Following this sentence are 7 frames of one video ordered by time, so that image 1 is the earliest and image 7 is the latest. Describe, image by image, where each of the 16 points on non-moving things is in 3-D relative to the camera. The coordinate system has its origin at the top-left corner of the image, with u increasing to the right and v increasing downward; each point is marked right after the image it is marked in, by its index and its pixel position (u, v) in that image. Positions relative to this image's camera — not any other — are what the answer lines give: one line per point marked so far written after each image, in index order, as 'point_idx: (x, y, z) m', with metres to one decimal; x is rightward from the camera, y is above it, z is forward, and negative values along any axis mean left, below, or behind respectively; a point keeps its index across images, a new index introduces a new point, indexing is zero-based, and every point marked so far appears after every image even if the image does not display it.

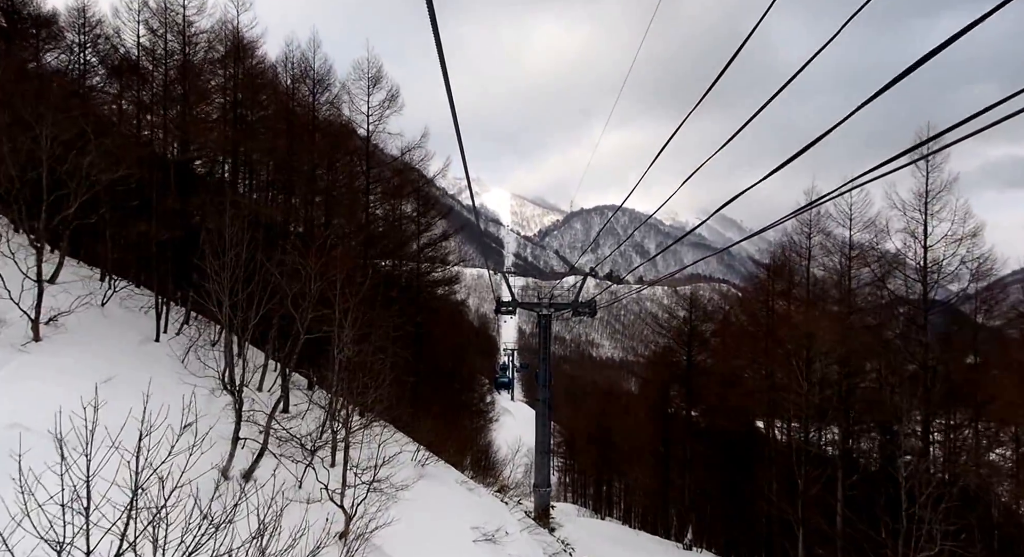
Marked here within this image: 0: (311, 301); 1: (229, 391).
0: (-4.0, -0.4, +15.1) m
1: (-5.2, -2.1, +14.2) m
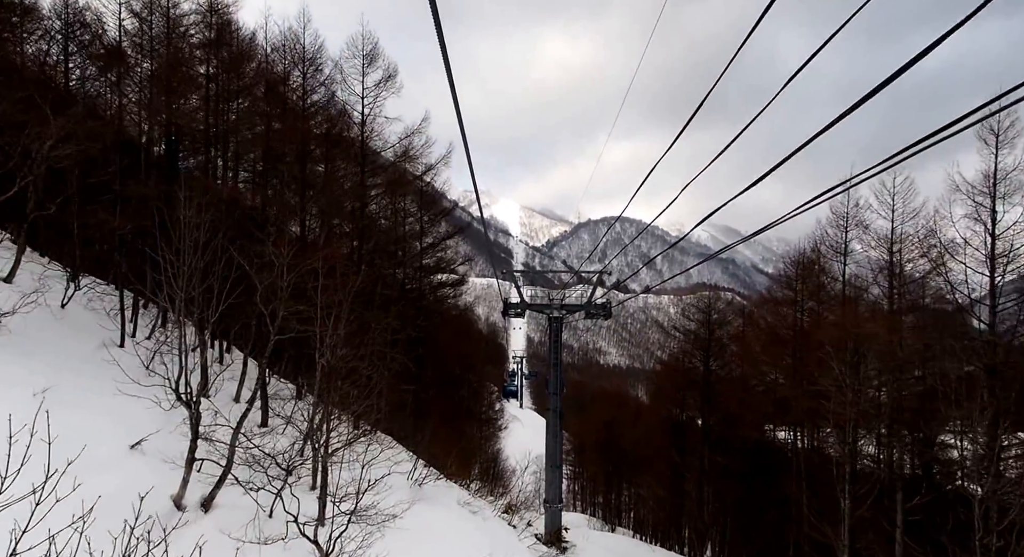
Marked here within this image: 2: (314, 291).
0: (-3.8, -0.3, +13.0) m
1: (-5.1, -1.9, +12.1) m
2: (-4.3, -0.3, +16.8) m
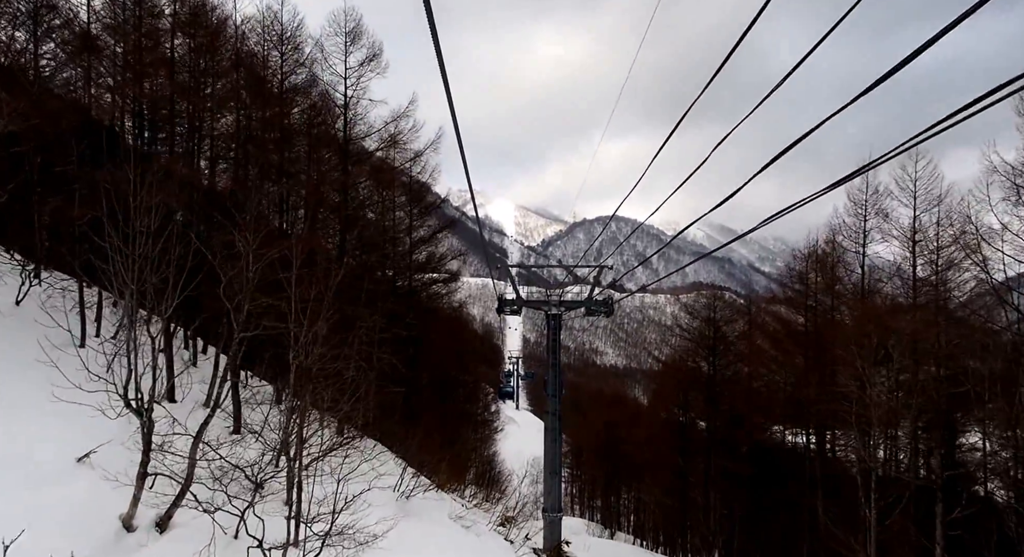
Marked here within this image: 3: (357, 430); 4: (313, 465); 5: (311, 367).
0: (-3.9, -0.2, +11.6) m
1: (-5.1, -1.8, +10.7) m
2: (-4.4, -0.1, +15.3) m
3: (-3.1, -3.0, +15.8) m
4: (-3.1, -2.9, +12.4) m
5: (-3.4, -1.5, +13.1) m
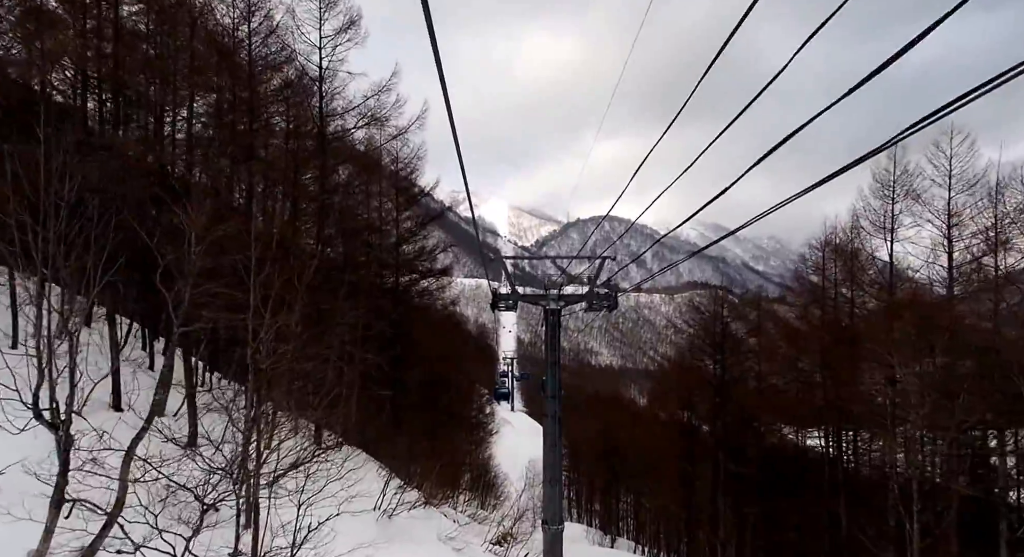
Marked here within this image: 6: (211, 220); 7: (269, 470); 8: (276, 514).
0: (-3.9, 0.0, +9.7) m
1: (-5.2, -1.6, +8.8) m
2: (-4.4, 0.0, +13.5) m
3: (-3.2, -2.9, +13.9) m
4: (-3.2, -2.7, +10.5) m
5: (-3.5, -1.3, +11.3) m
6: (-5.3, +1.0, +13.8) m
7: (-3.8, -3.0, +12.4) m
8: (-3.6, -3.7, +12.2) m
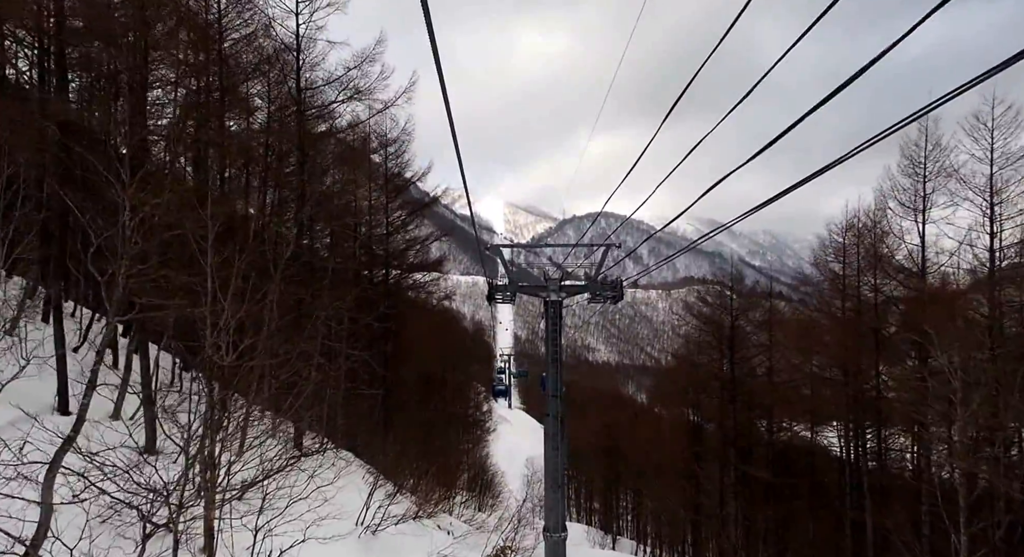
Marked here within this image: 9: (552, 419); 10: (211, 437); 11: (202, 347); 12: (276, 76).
0: (-3.9, +0.2, +8.2) m
1: (-5.1, -1.4, +7.3) m
2: (-4.5, +0.2, +11.9) m
3: (-3.2, -2.6, +12.4) m
4: (-3.2, -2.5, +9.0) m
5: (-3.5, -1.1, +9.8) m
6: (-5.3, +1.2, +12.3) m
7: (-3.8, -2.8, +10.9) m
8: (-3.6, -3.5, +10.7) m
9: (+1.0, -3.5, +19.2) m
10: (-3.5, -1.9, +9.3) m
11: (-3.8, -0.8, +9.5) m
12: (-5.2, +4.4, +17.0) m
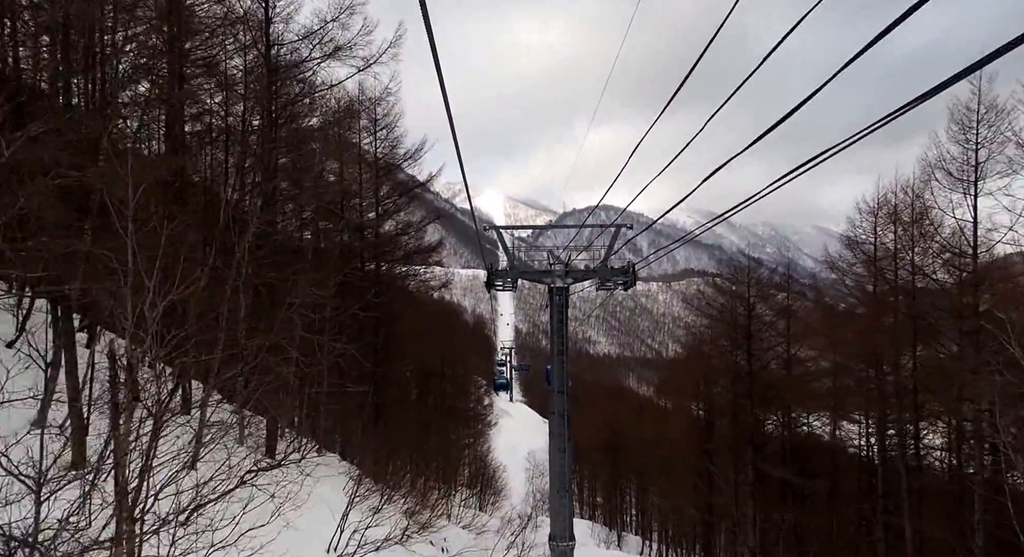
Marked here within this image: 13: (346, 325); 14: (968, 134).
0: (-3.9, +0.5, +6.3) m
1: (-5.1, -1.2, +5.4) m
2: (-4.4, +0.5, +10.1) m
3: (-3.2, -2.4, +10.6) m
4: (-3.1, -2.3, +7.2) m
5: (-3.4, -0.8, +7.9) m
6: (-5.3, +1.5, +10.4) m
7: (-3.7, -2.6, +9.1) m
8: (-3.6, -3.2, +8.9) m
9: (+1.1, -3.1, +17.4) m
10: (-3.5, -1.6, +7.4) m
11: (-3.7, -0.5, +7.7) m
12: (-5.2, +4.7, +15.2) m
13: (-3.9, -1.2, +18.5) m
14: (+8.9, +2.8, +15.2) m
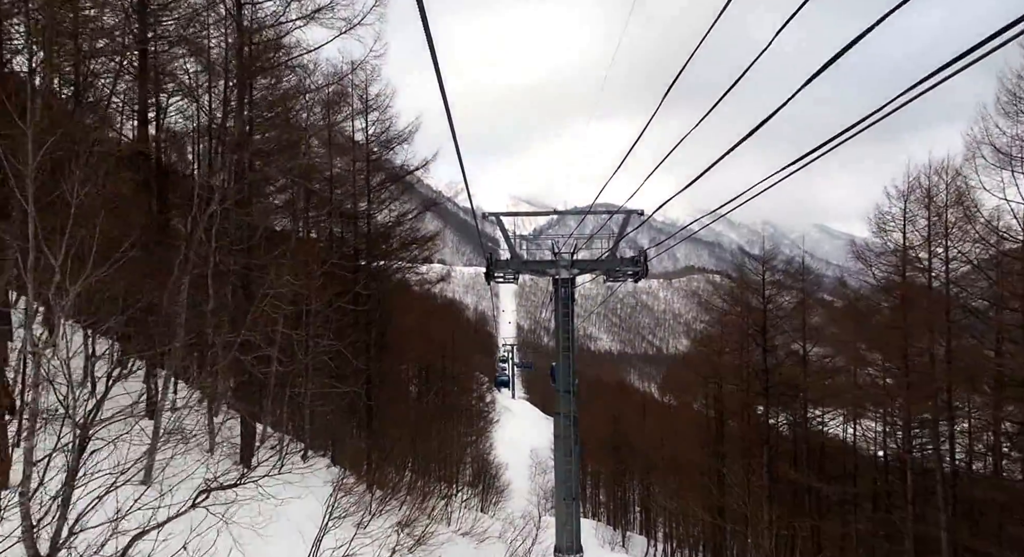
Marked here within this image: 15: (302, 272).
0: (-3.9, +0.6, +4.9) m
1: (-5.1, -1.1, +4.0) m
2: (-4.4, +0.7, +8.7) m
3: (-3.1, -2.2, +9.2) m
4: (-3.1, -2.1, +5.8) m
5: (-3.4, -0.7, +6.5) m
6: (-5.3, +1.6, +9.0) m
7: (-3.7, -2.4, +7.7) m
8: (-3.5, -3.1, +7.5) m
9: (+1.1, -2.9, +16.0) m
10: (-3.5, -1.5, +6.0) m
11: (-3.7, -0.4, +6.3) m
12: (-5.1, +4.9, +13.7) m
13: (-3.8, -1.0, +17.1) m
14: (+8.9, +3.0, +13.8) m
15: (-4.0, +0.2, +15.0) m
